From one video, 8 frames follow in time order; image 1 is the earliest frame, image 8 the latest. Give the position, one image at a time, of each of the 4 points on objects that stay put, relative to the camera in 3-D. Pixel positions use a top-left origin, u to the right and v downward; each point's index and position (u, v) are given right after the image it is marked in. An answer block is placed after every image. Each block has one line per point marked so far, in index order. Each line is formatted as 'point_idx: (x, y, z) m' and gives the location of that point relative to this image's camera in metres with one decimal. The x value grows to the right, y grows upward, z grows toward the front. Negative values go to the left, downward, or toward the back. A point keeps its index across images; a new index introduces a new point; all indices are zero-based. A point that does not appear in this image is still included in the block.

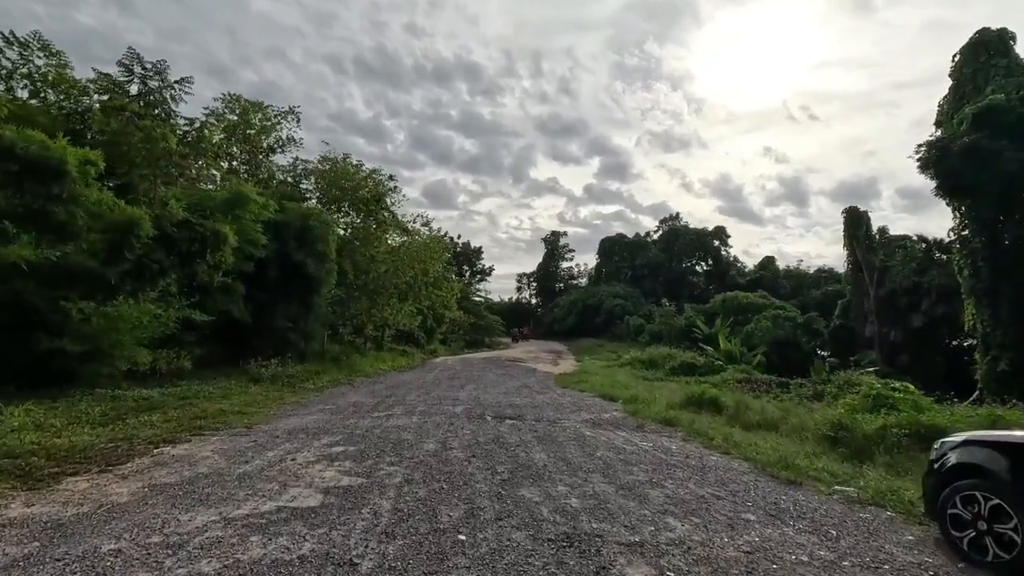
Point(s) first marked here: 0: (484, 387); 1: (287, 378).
0: (-1.0, -3.3, +17.8) m
1: (-6.2, -2.5, +14.7) m
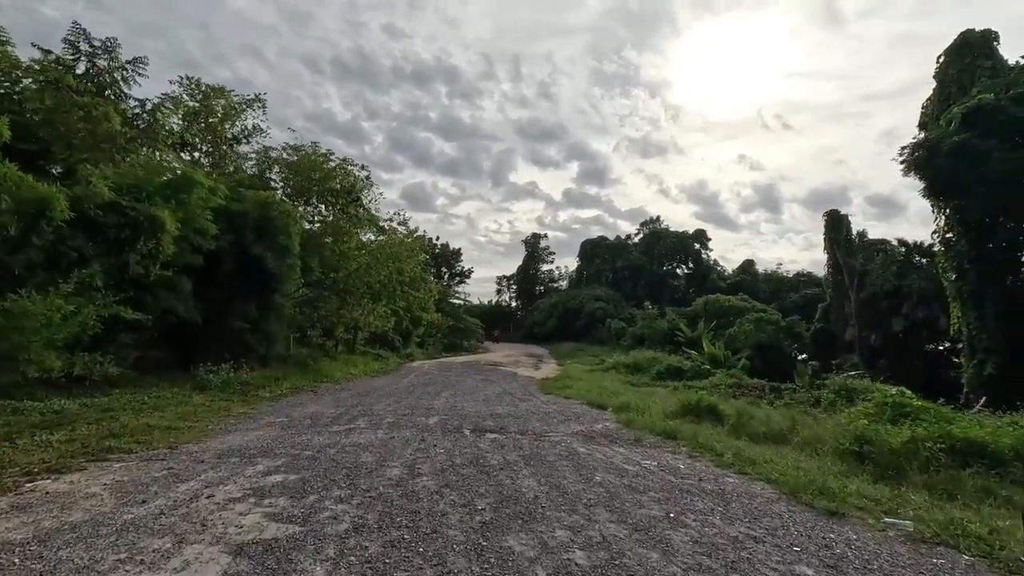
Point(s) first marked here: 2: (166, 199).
0: (-1.6, -3.2, +16.4) m
1: (-6.7, -2.4, +13.1) m
2: (-7.5, +1.9, +11.5) m
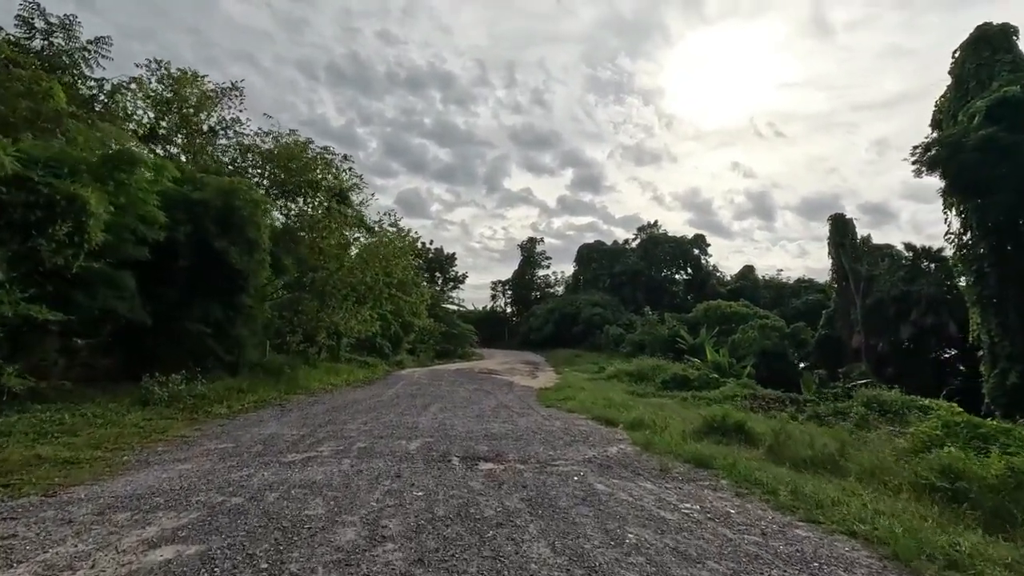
0: (-1.6, -3.2, +14.5) m
1: (-6.7, -2.3, +11.2) m
2: (-7.5, +2.0, +9.7) m
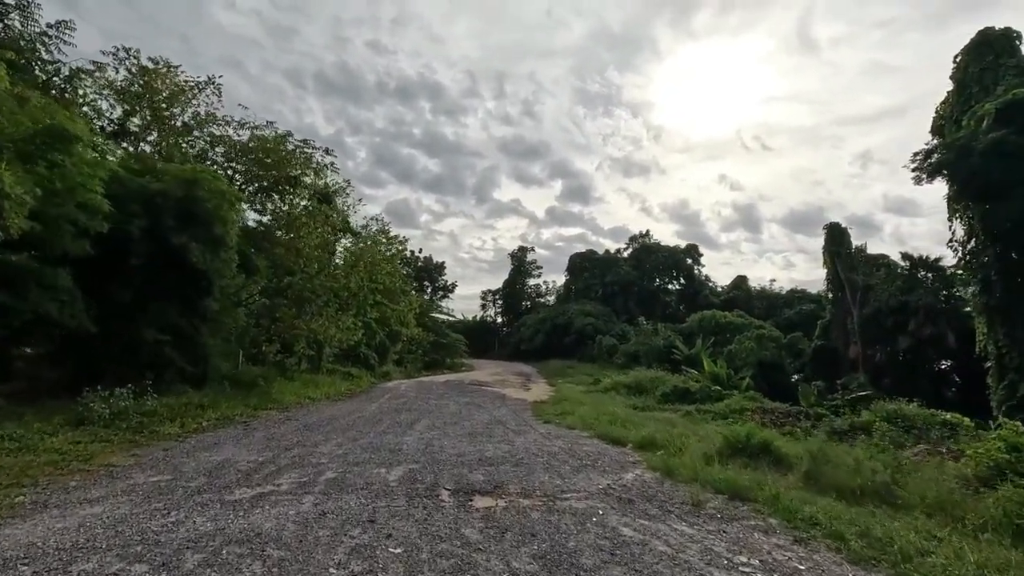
0: (-1.8, -3.3, +13.1) m
1: (-6.7, -2.3, +9.7) m
2: (-7.5, +2.0, +8.2) m
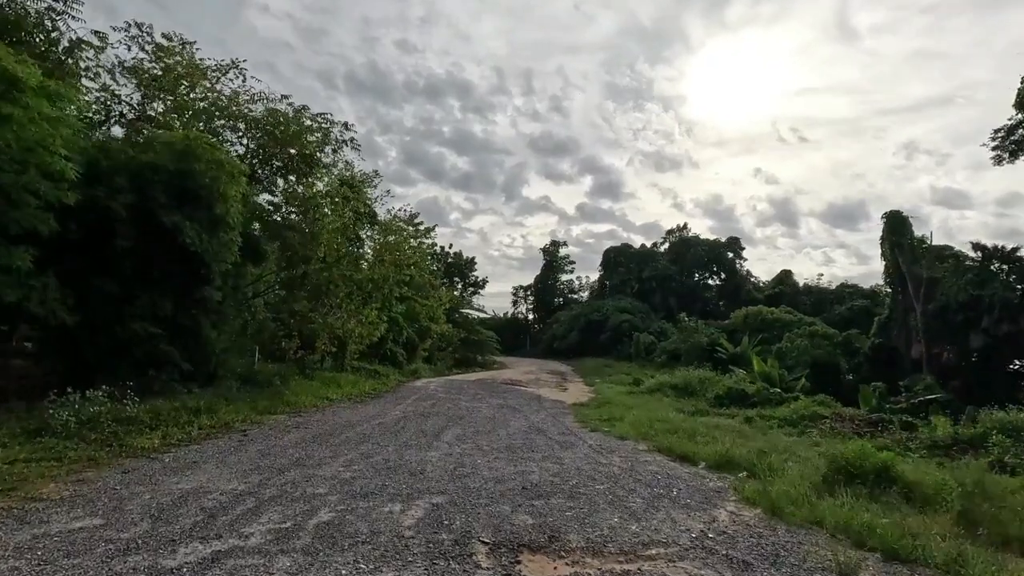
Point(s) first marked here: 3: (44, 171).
0: (-0.8, -3.0, +11.2) m
1: (-6.0, -2.1, +8.1) m
2: (-6.8, +2.3, +6.6) m
3: (-7.0, +1.7, +8.0) m
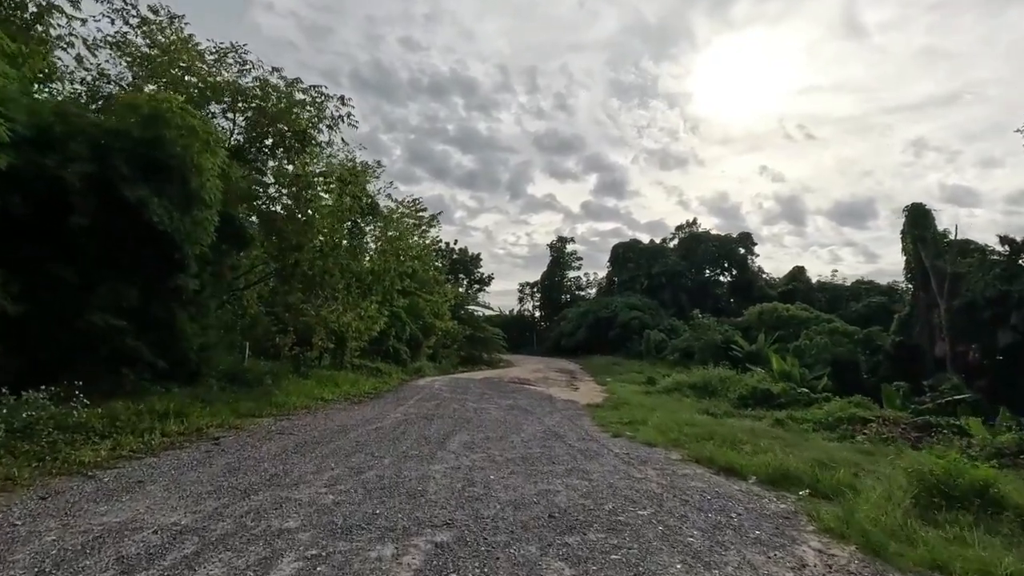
0: (-0.6, -2.8, +9.8) m
1: (-5.8, -1.8, +6.7) m
2: (-6.6, +2.5, +5.3) m
3: (-6.7, +2.0, +6.6) m
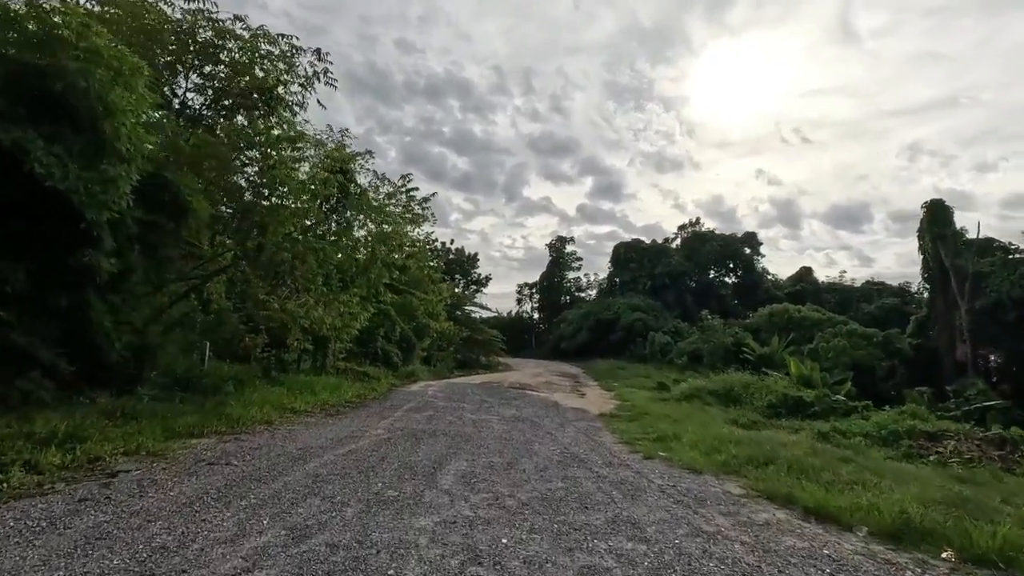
0: (-0.4, -2.5, +7.5) m
1: (-5.6, -1.5, +4.4) m
2: (-6.4, +2.8, +2.9) m
3: (-6.5, +2.3, +4.3) m
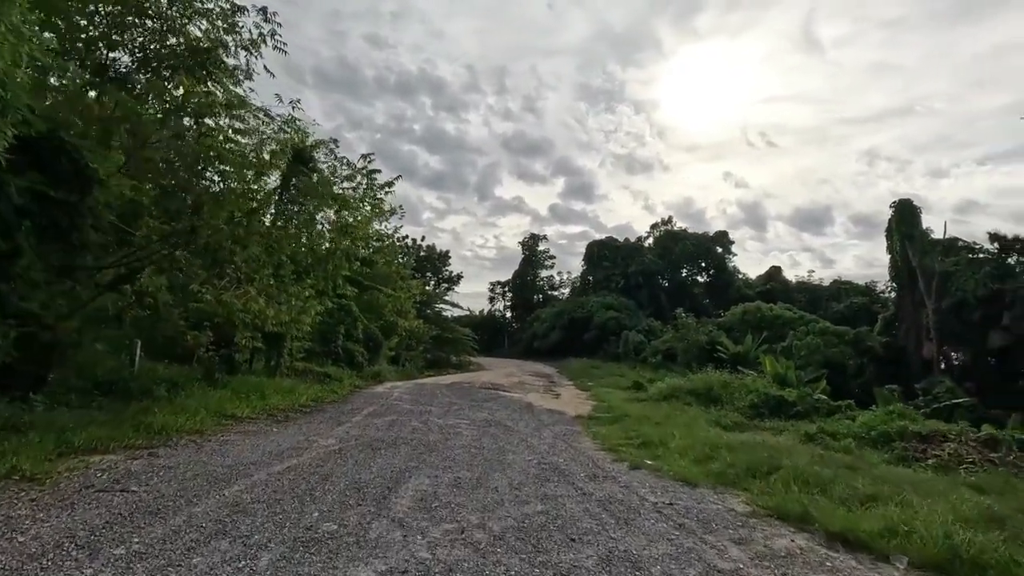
0: (-0.7, -2.4, +6.3) m
1: (-5.7, -1.3, +2.9) m
2: (-6.5, +3.0, +1.4) m
3: (-6.7, +2.5, +2.8) m
